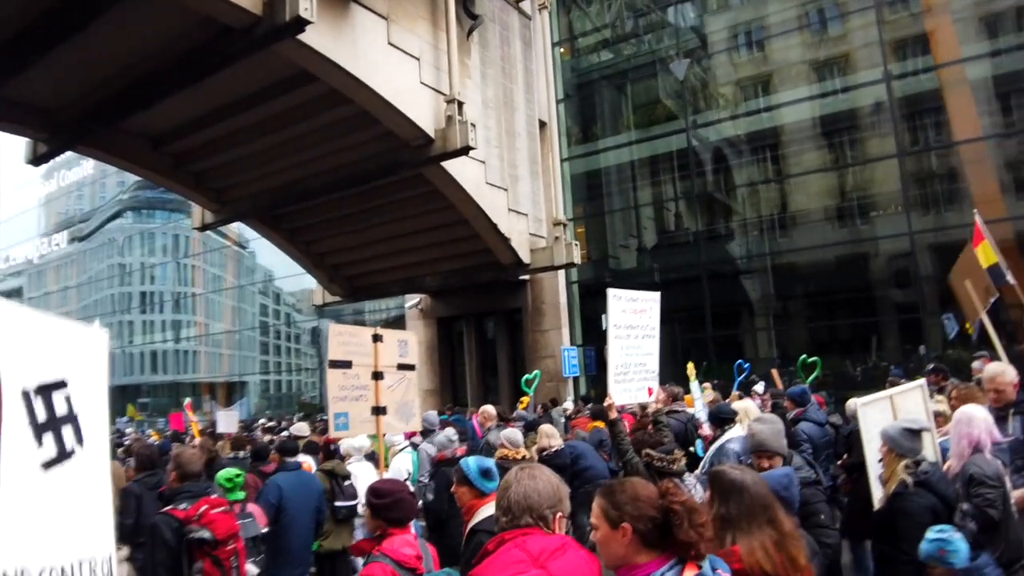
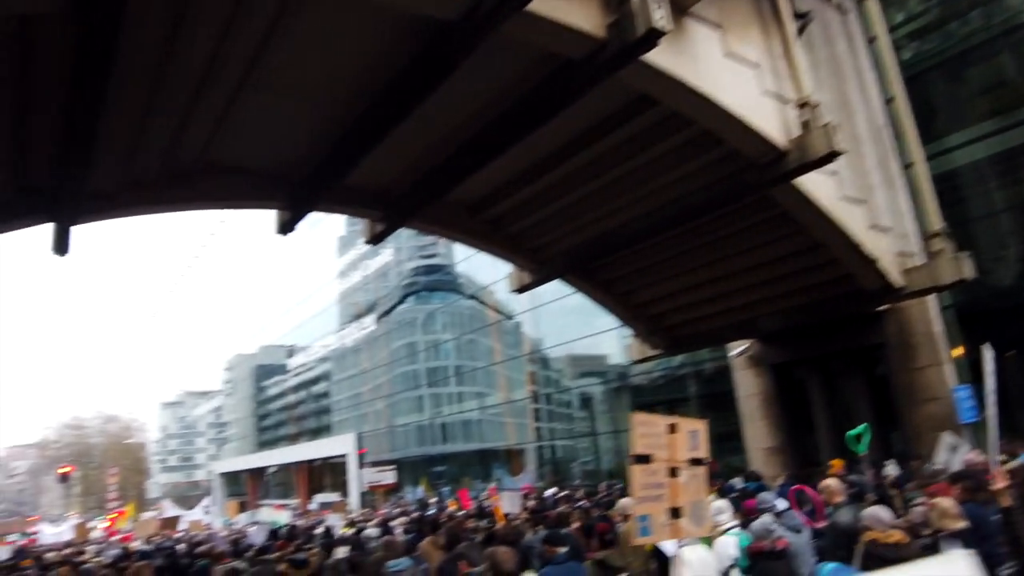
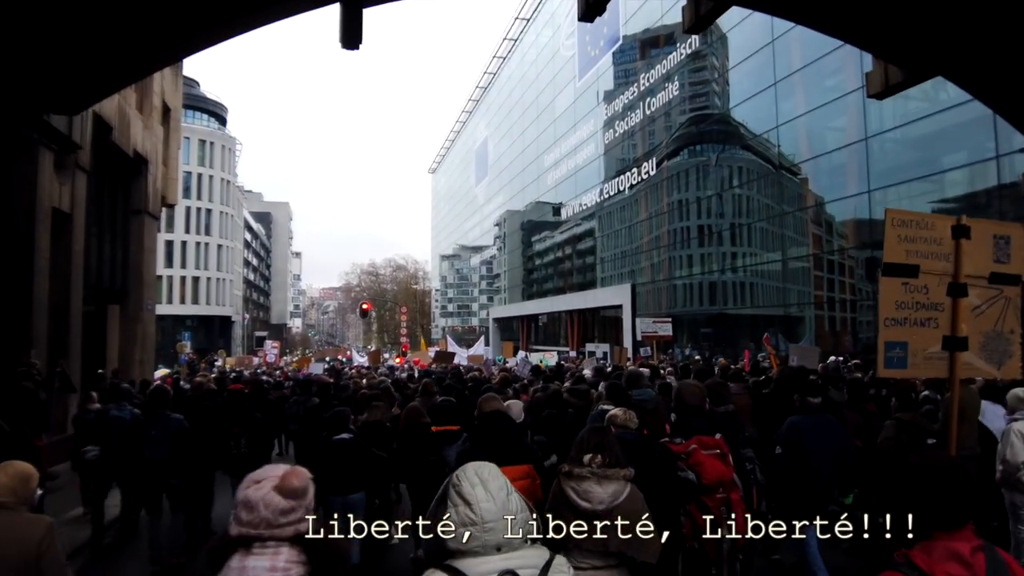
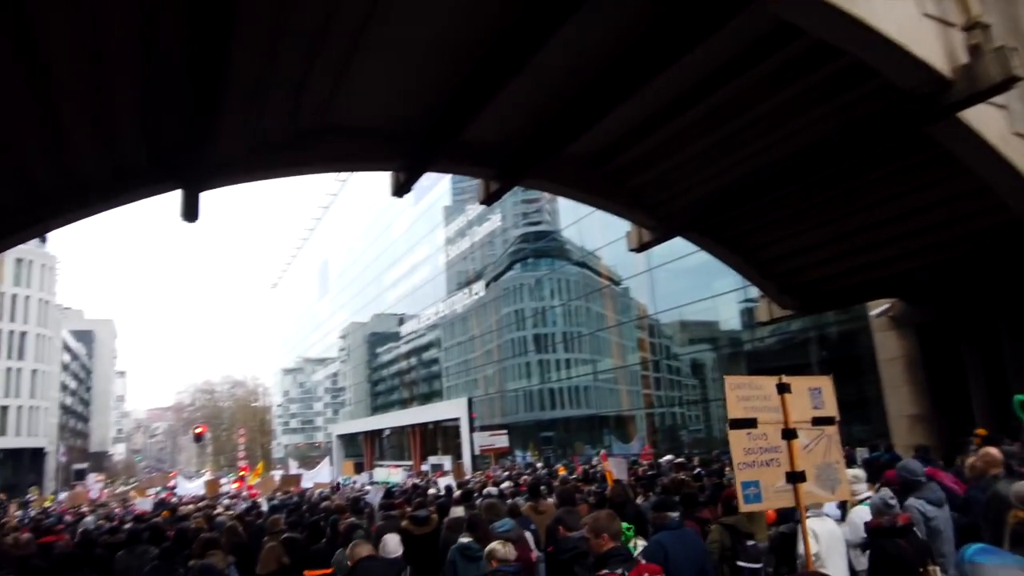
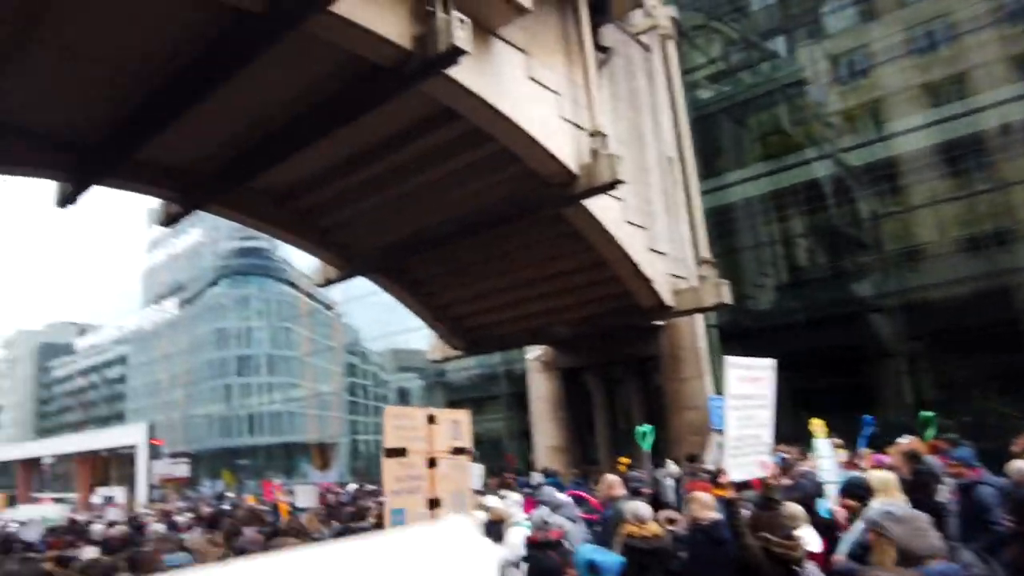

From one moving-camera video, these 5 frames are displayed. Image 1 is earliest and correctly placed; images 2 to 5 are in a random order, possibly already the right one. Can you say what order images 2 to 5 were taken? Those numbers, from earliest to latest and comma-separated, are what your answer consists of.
5, 2, 4, 3
